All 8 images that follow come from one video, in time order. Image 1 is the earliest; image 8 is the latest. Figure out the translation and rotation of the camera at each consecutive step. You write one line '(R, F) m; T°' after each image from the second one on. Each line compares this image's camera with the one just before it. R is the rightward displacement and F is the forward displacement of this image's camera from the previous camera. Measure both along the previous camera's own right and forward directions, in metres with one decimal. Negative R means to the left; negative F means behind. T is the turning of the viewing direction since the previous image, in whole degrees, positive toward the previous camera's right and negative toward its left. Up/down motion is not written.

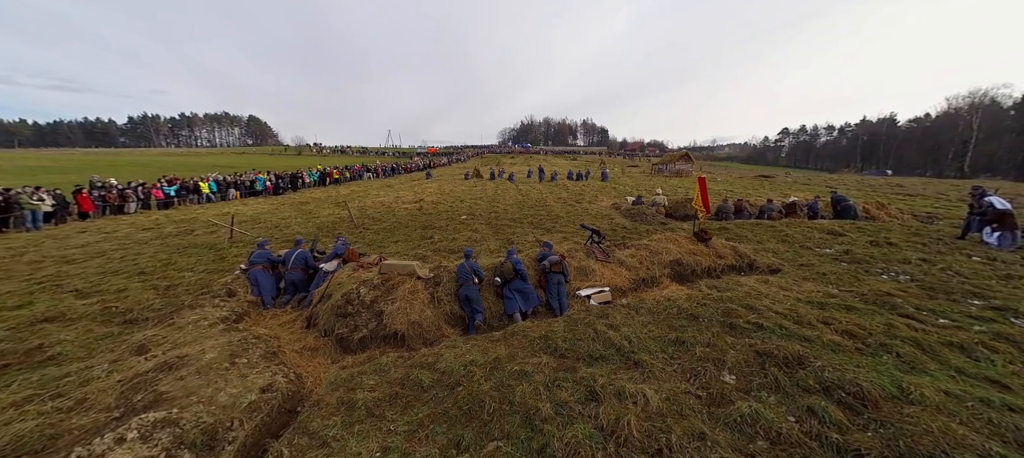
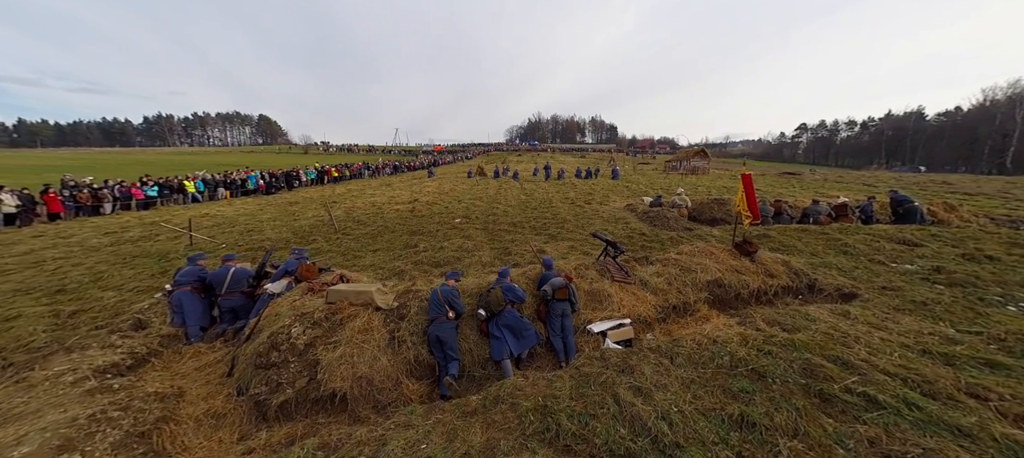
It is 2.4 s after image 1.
(+0.3, +1.9) m; -2°
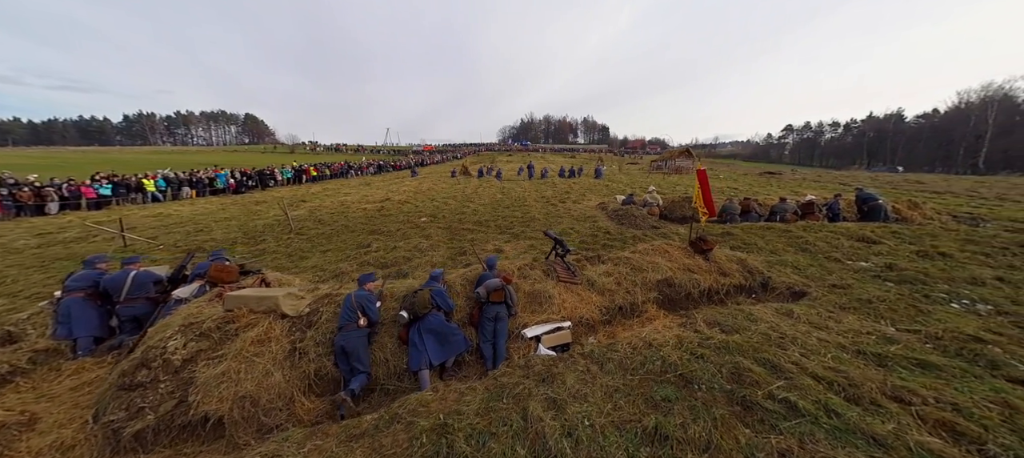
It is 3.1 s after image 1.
(+1.1, +0.3) m; +1°
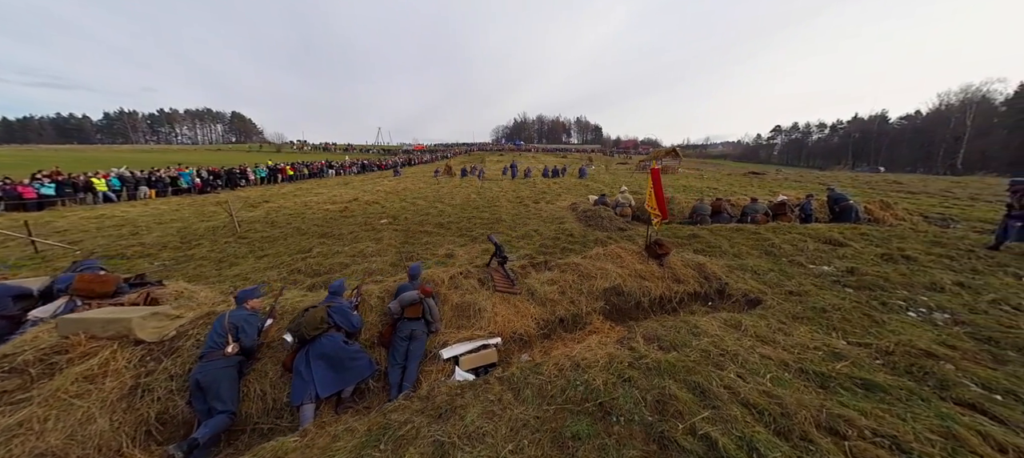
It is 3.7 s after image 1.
(+1.2, +0.6) m; +1°
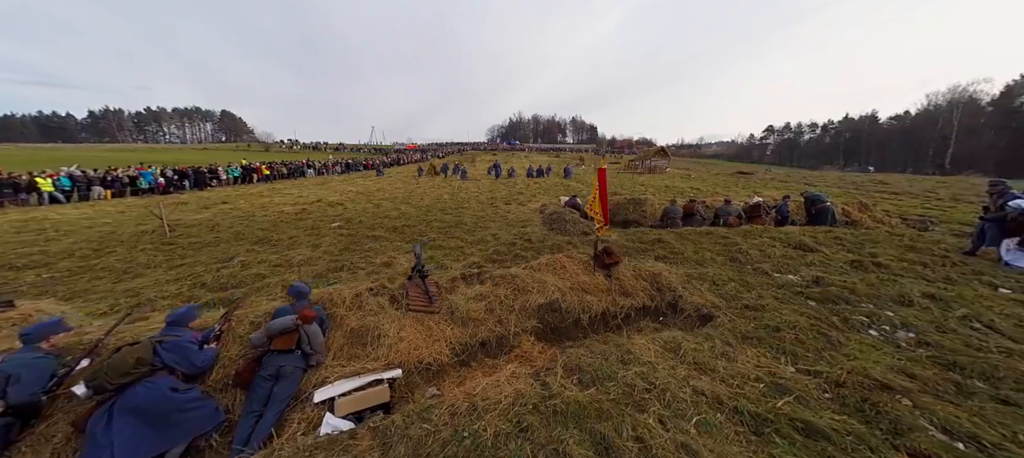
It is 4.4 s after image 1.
(+1.3, +0.7) m; +1°
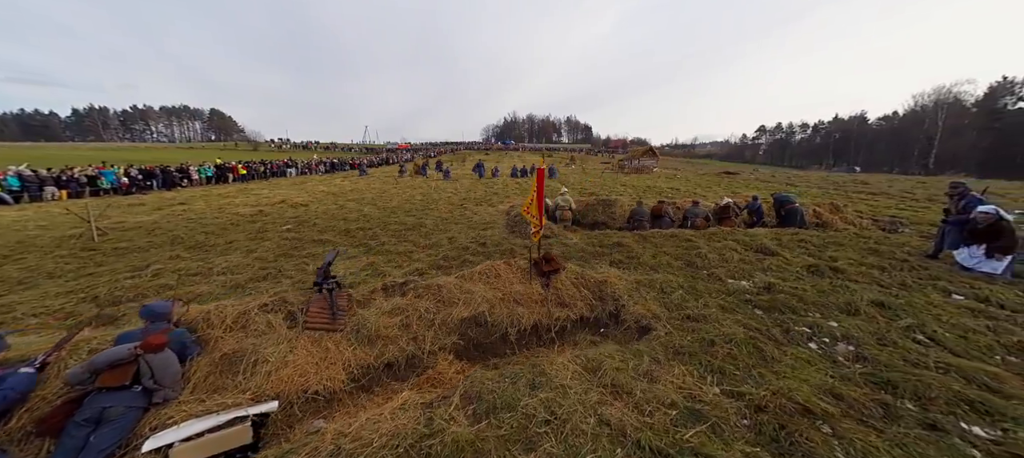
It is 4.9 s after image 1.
(+1.2, +0.4) m; +1°
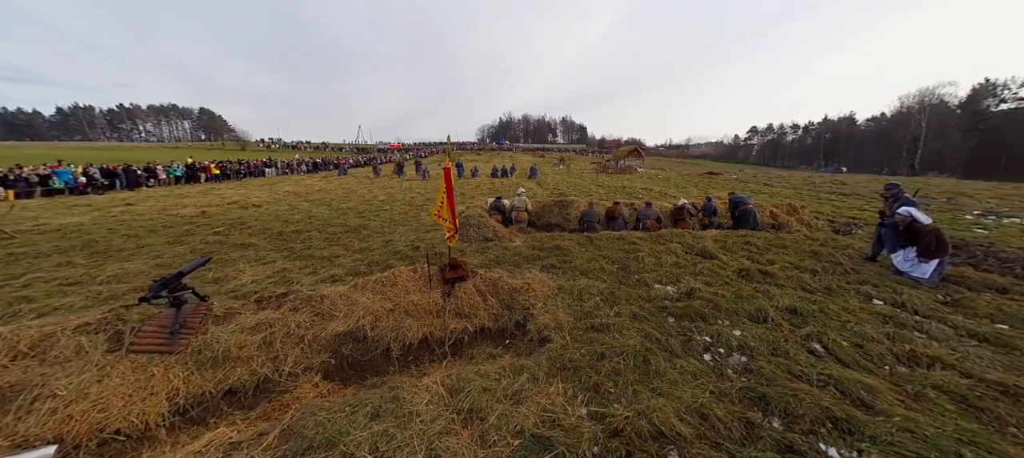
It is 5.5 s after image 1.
(+1.7, +0.3) m; +1°
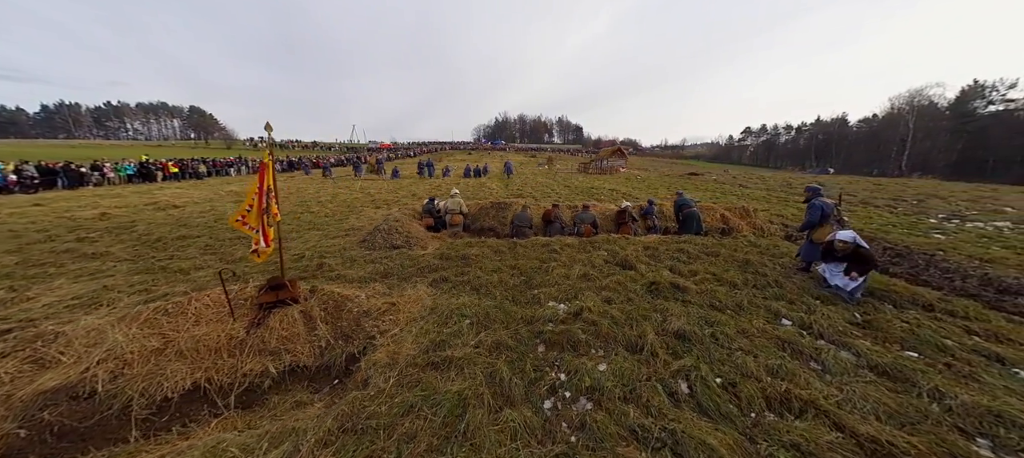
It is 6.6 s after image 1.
(+2.3, +0.9) m; +1°
